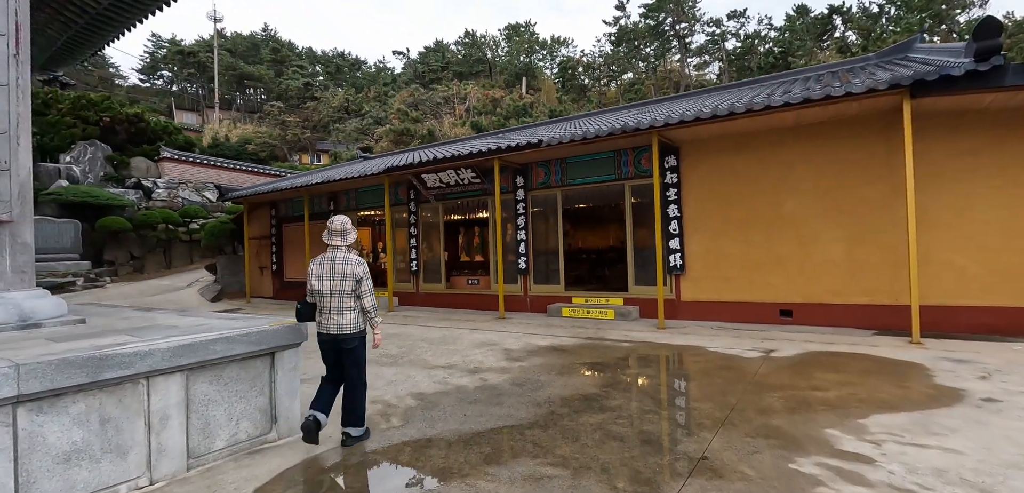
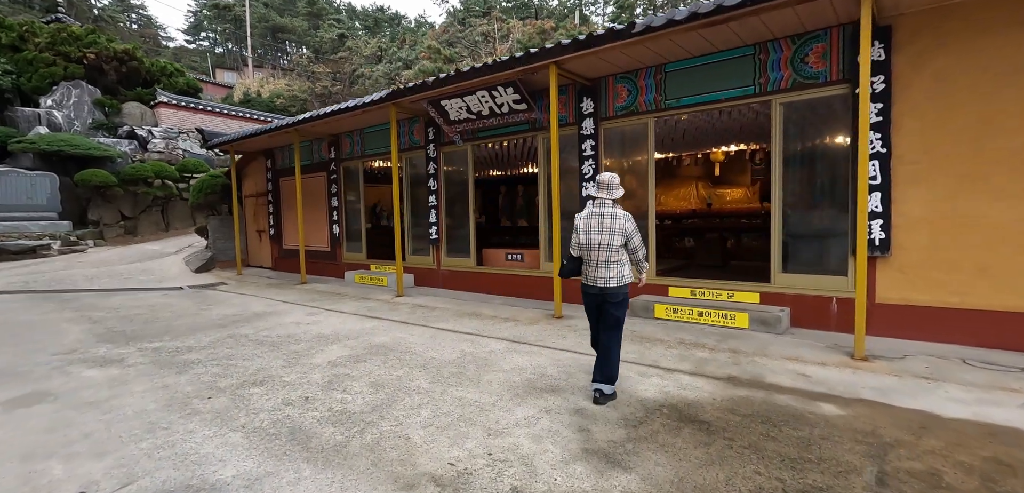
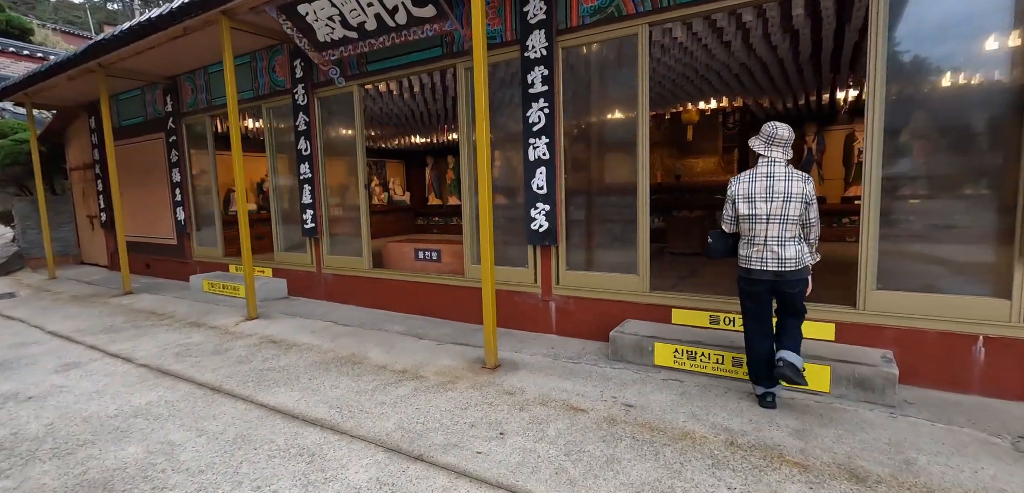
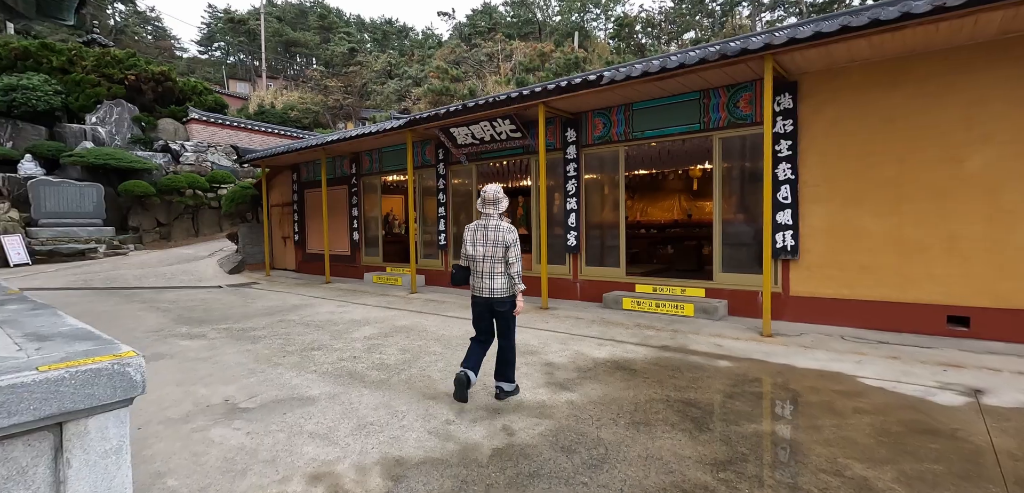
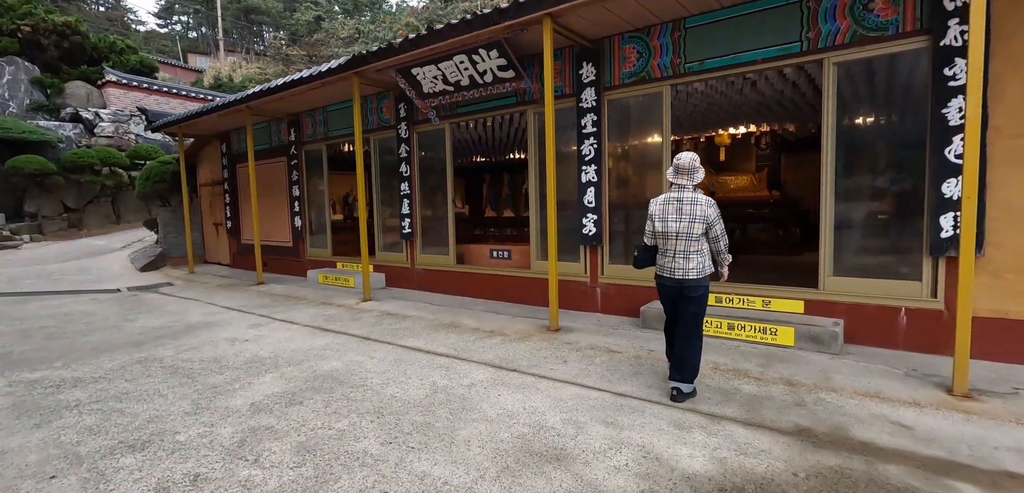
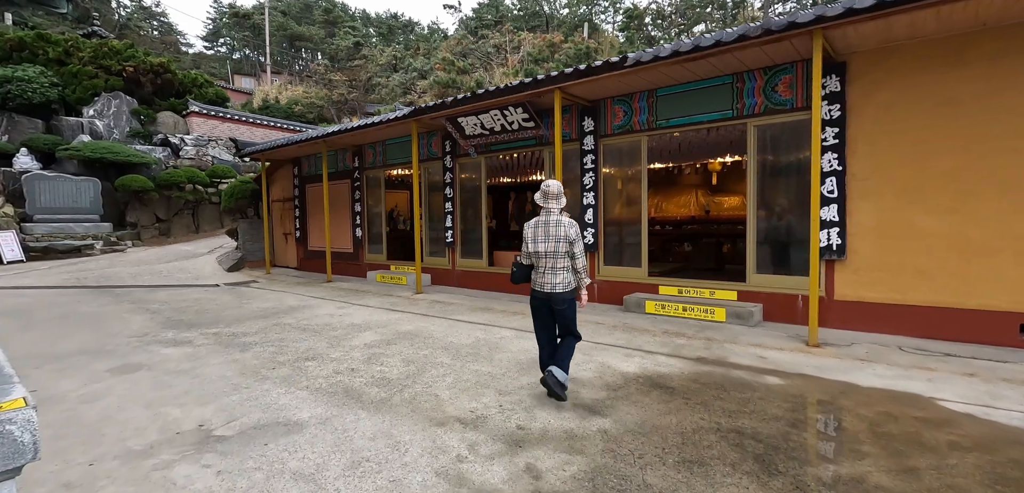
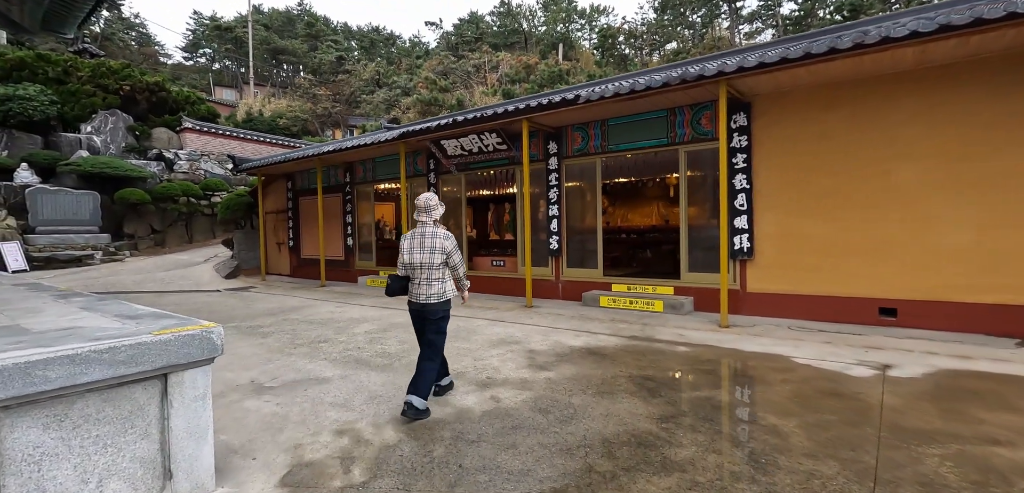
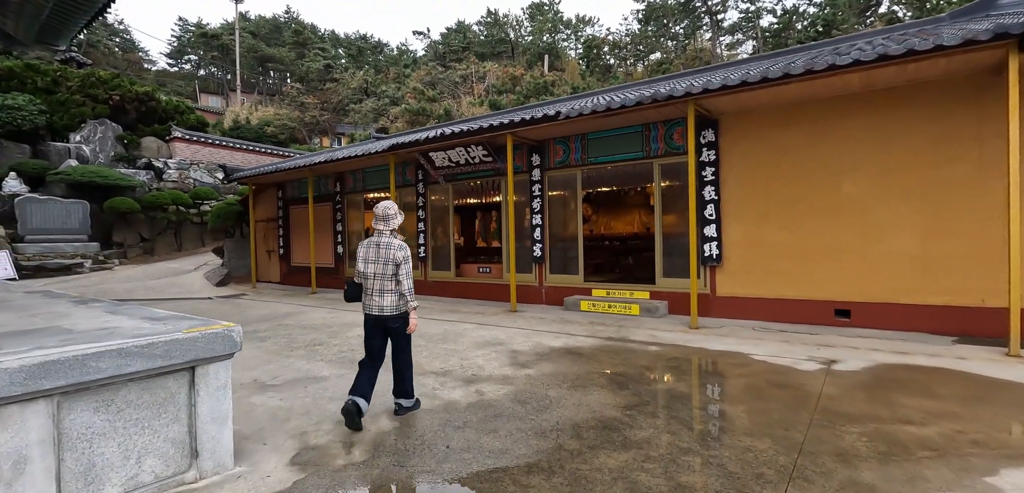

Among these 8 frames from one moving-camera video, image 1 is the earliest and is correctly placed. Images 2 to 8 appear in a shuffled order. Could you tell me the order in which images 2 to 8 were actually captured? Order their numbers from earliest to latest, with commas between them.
8, 7, 4, 6, 2, 5, 3
